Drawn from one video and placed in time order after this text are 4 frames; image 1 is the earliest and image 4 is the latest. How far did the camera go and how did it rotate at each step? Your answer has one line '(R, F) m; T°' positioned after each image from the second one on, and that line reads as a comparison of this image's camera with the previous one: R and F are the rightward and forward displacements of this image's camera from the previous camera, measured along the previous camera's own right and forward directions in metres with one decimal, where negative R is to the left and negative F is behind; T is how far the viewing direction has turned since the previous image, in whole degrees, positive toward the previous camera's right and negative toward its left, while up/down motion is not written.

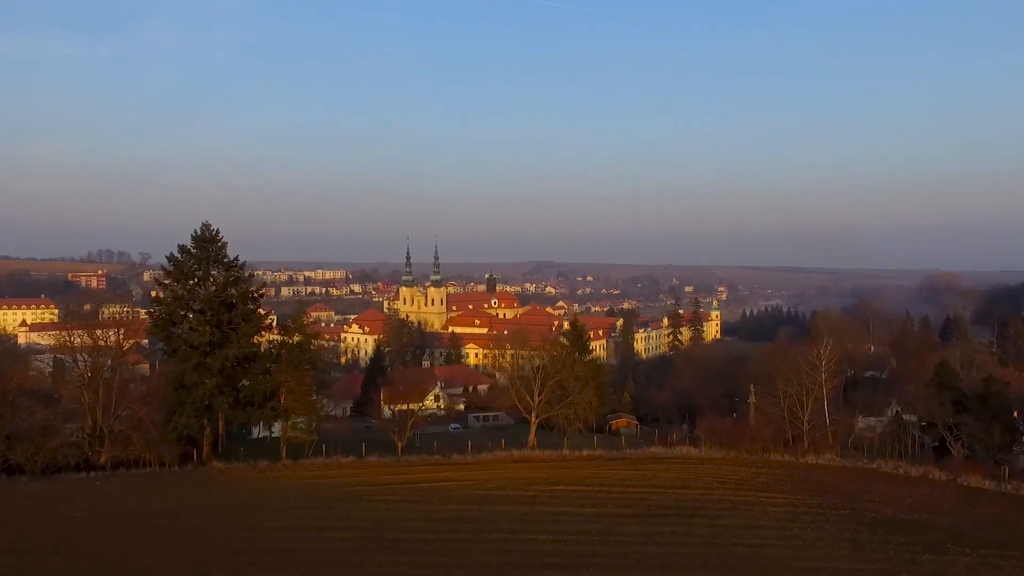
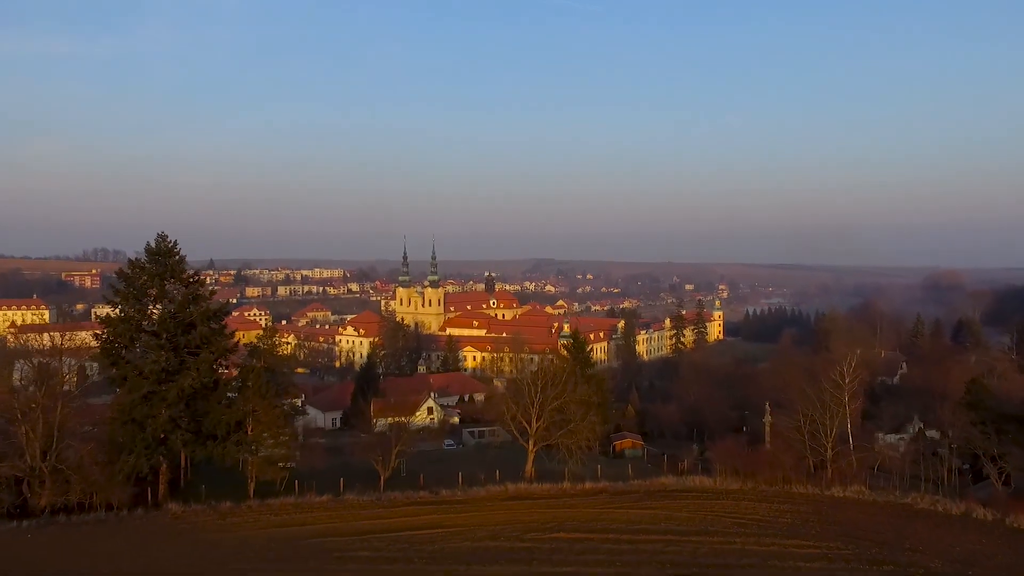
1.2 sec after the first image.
(+0.1, +2.1) m; 0°
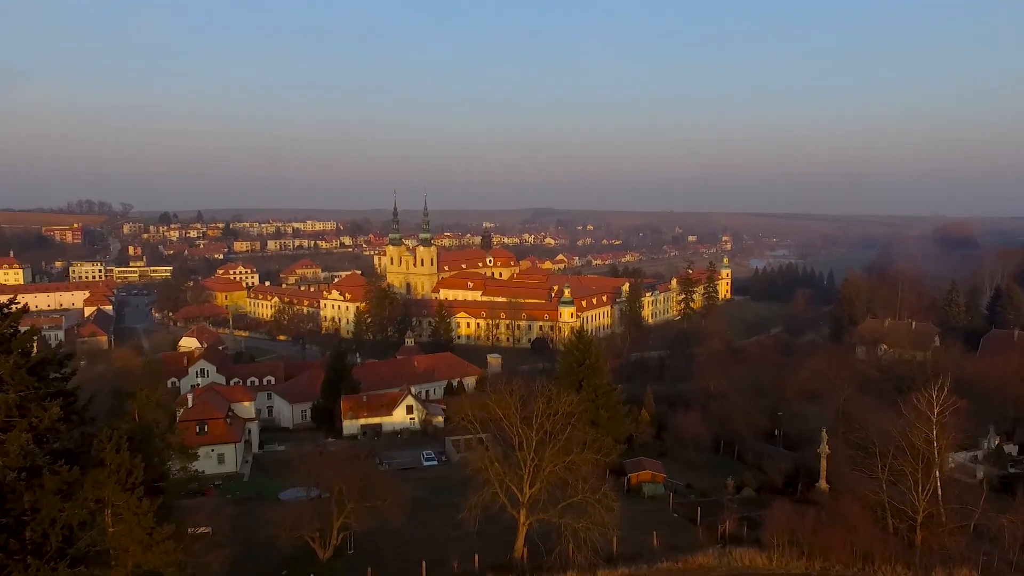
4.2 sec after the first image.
(+0.3, +5.7) m; 0°
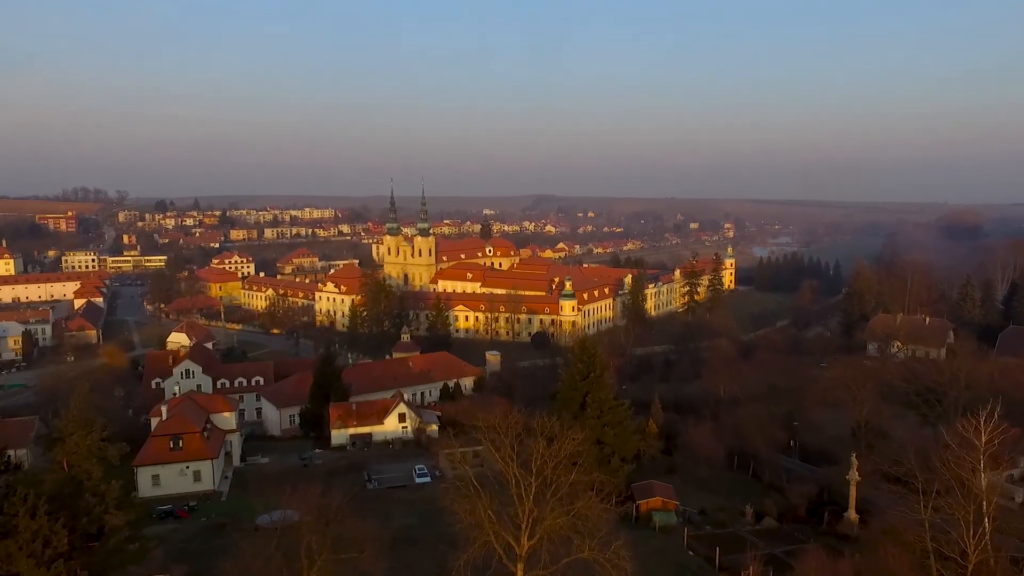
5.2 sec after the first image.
(+0.1, +2.0) m; 0°
